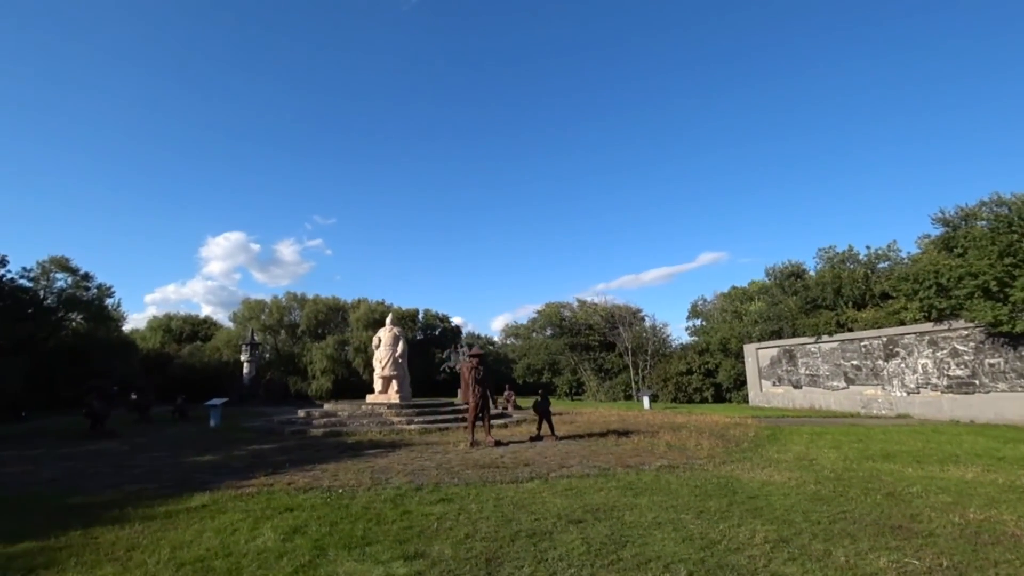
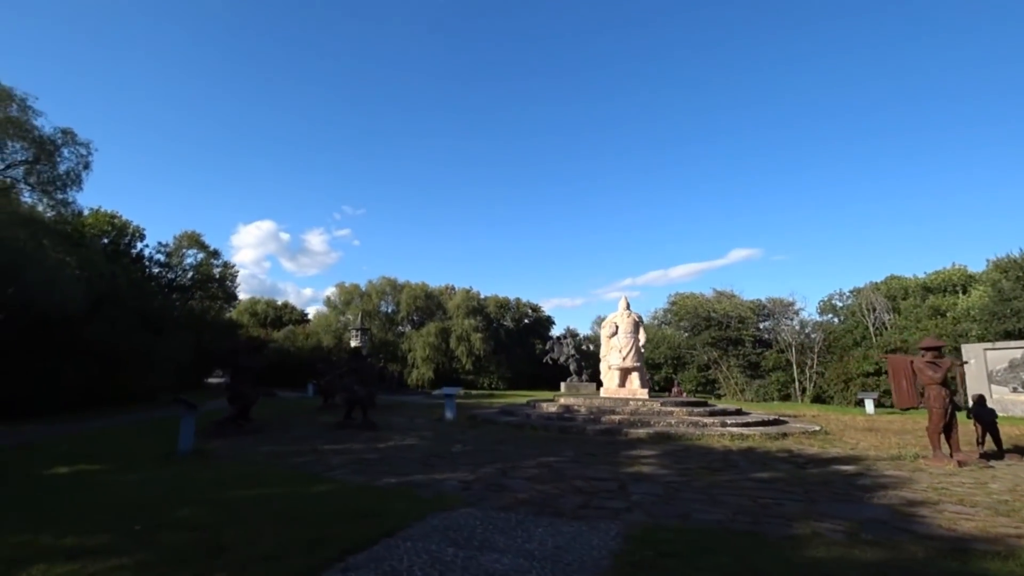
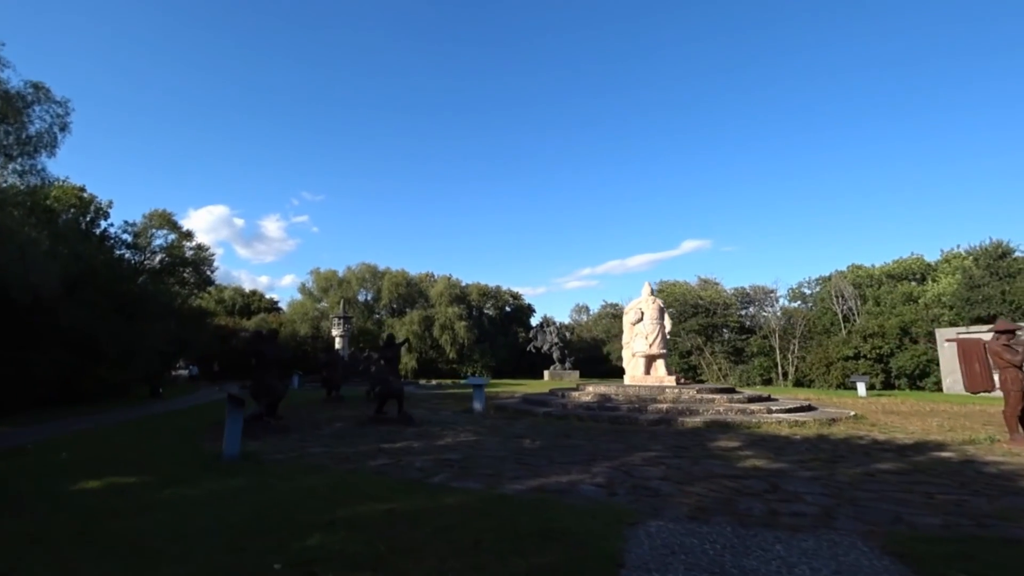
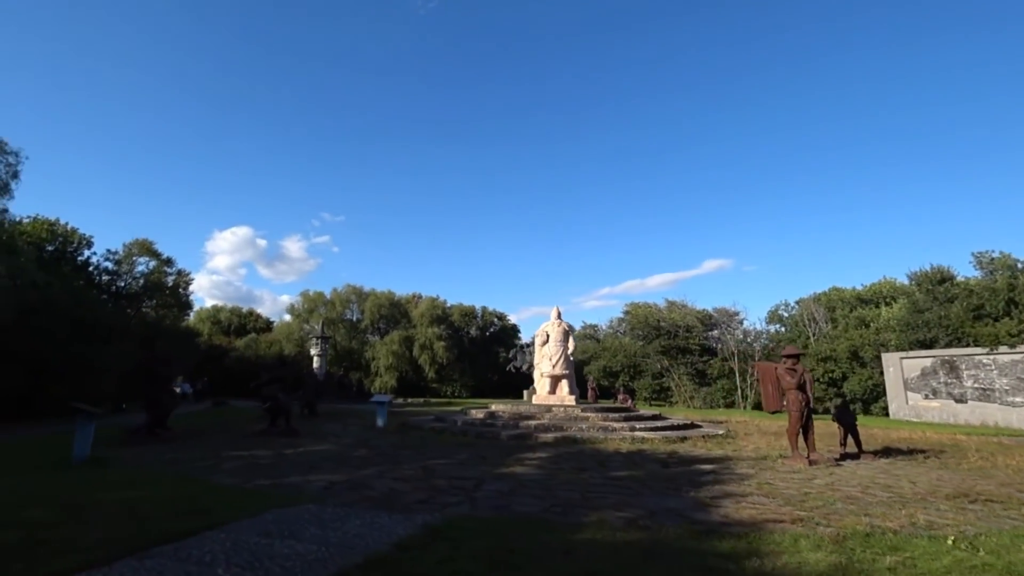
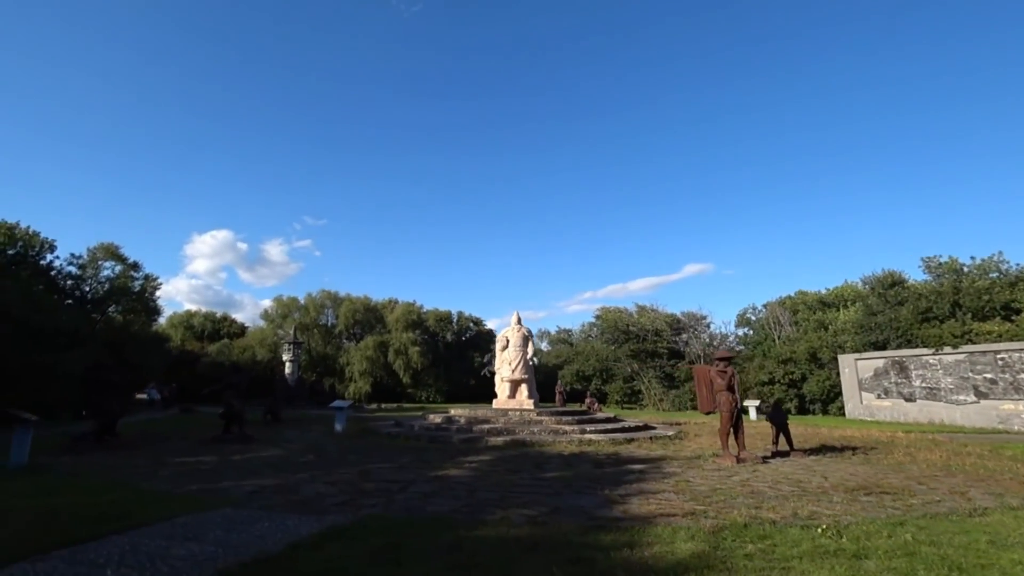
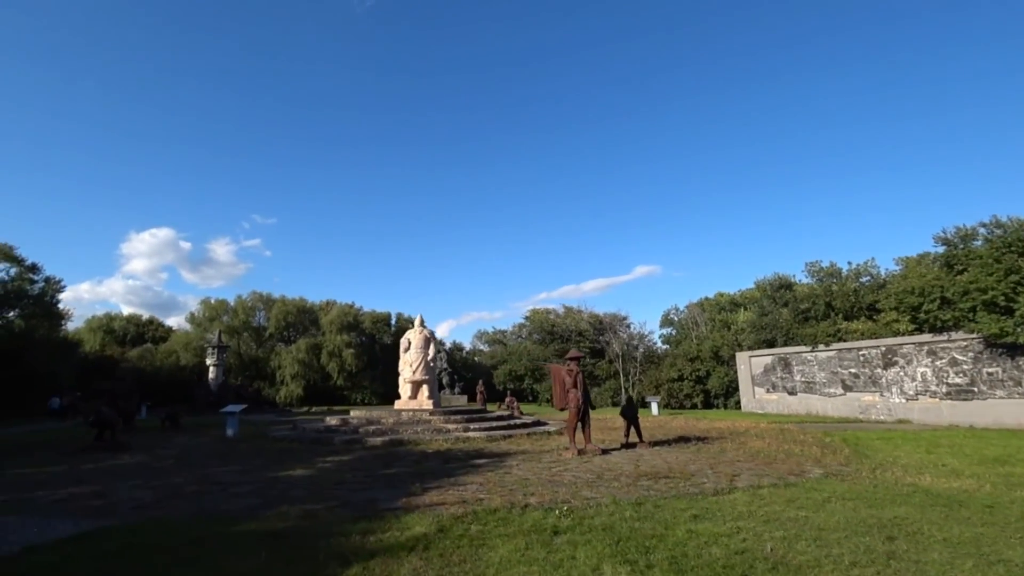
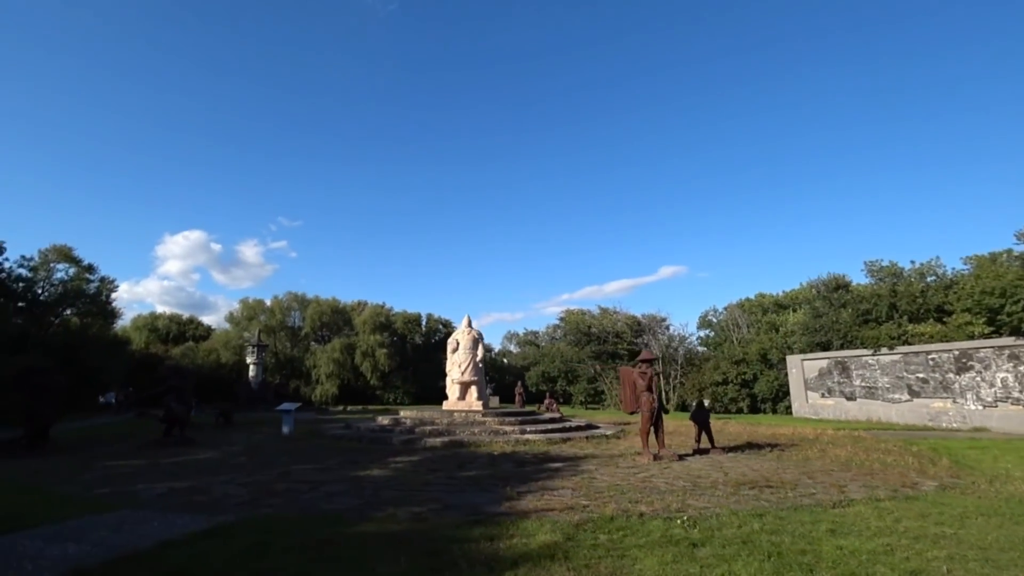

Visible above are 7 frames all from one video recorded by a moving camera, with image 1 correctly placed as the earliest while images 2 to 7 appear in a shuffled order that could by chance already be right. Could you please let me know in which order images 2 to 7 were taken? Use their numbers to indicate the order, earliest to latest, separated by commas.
6, 7, 5, 4, 2, 3
